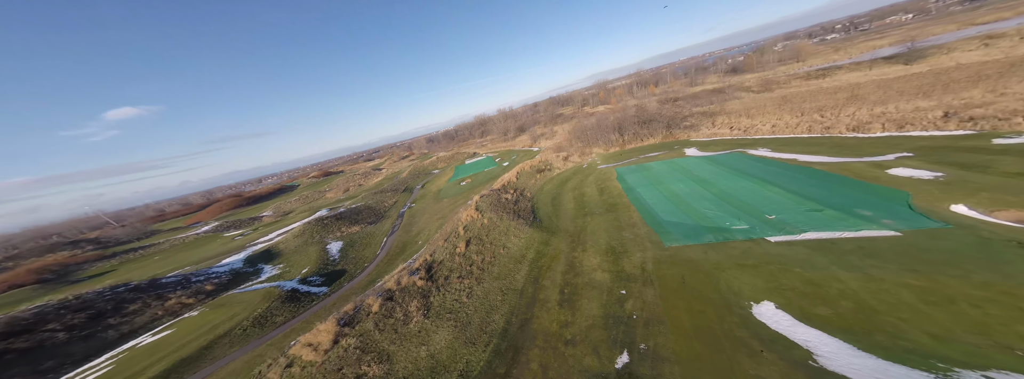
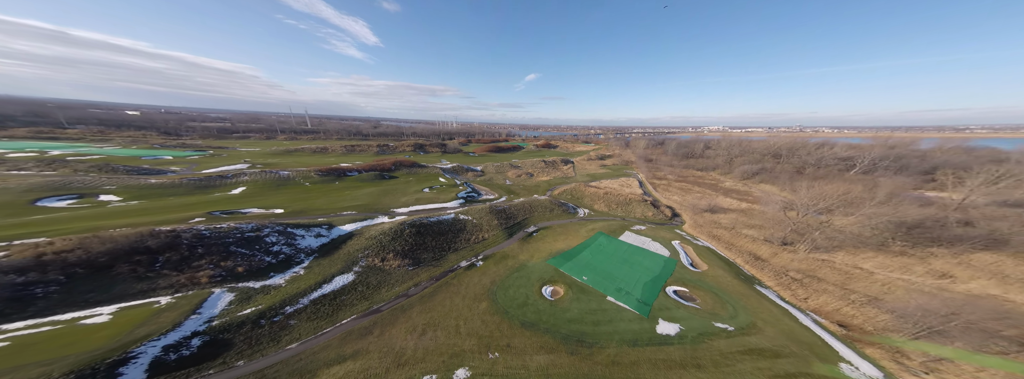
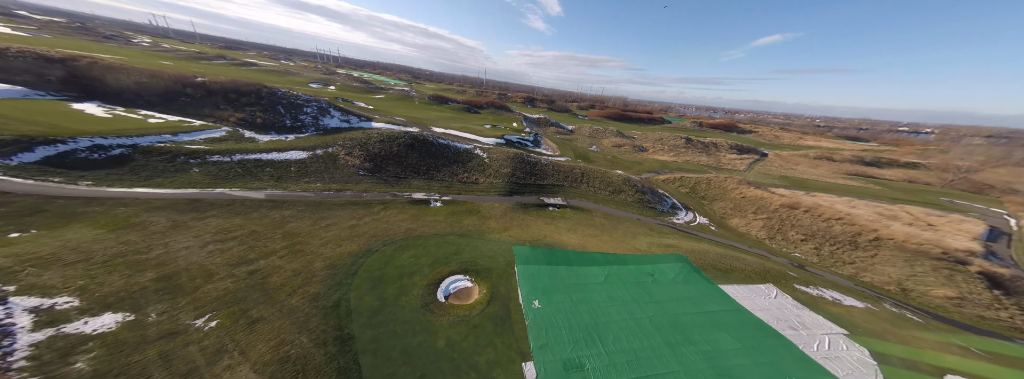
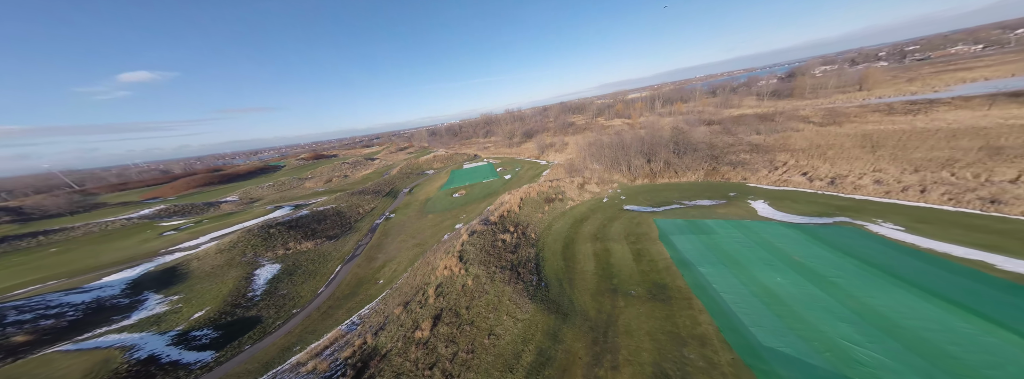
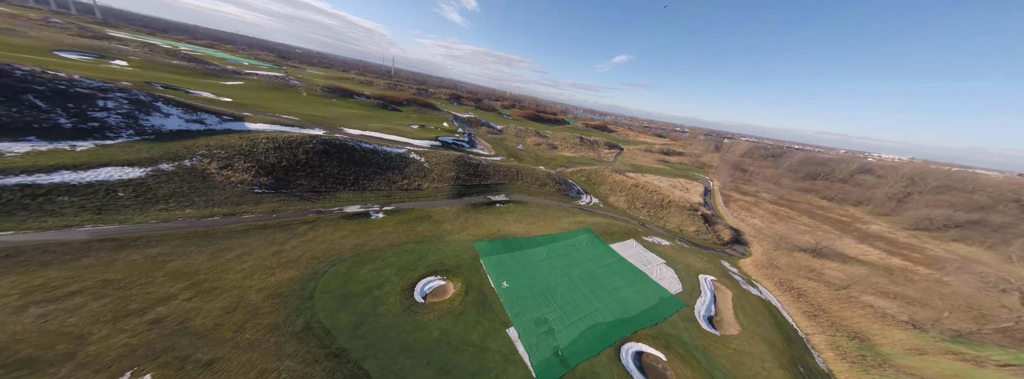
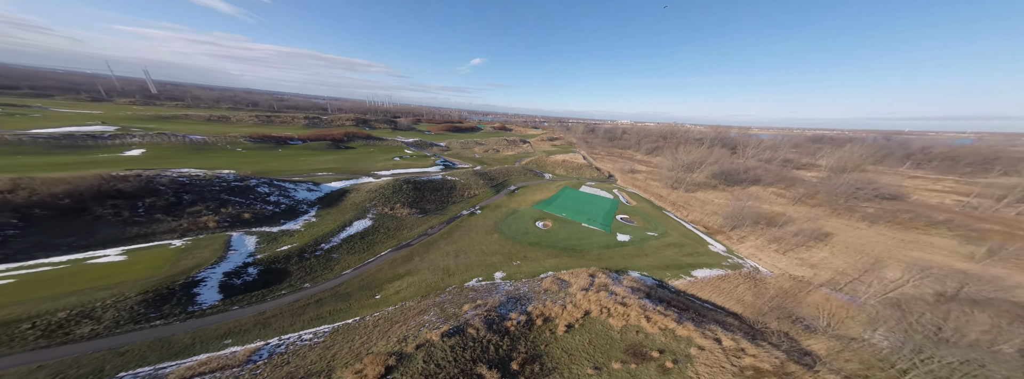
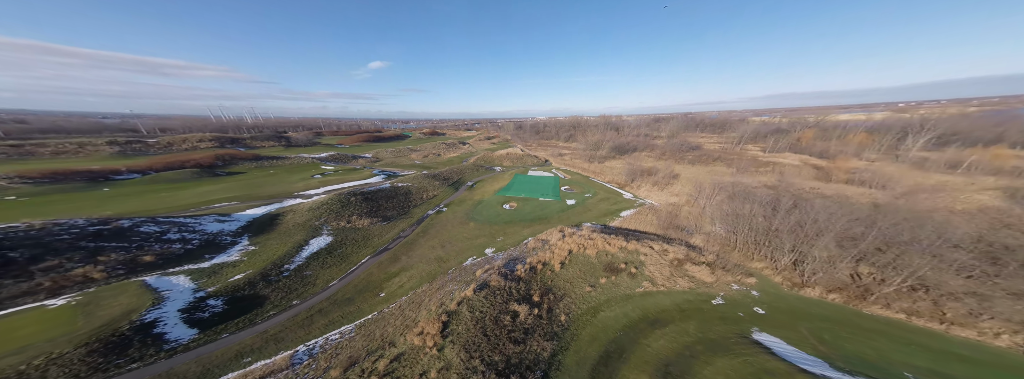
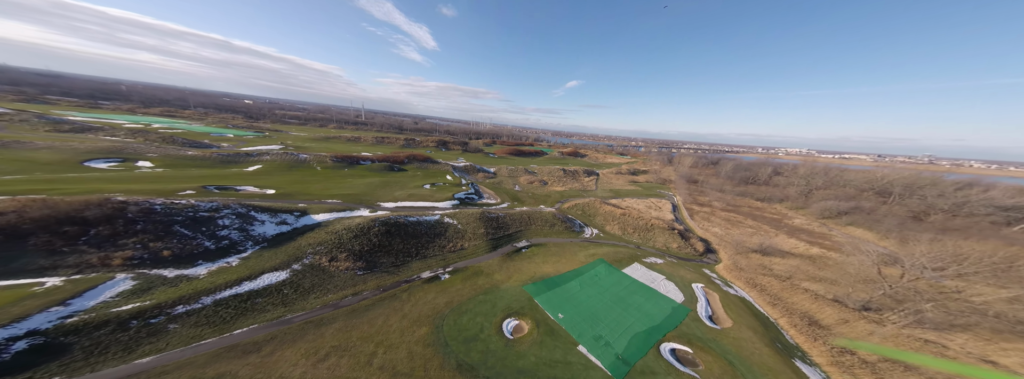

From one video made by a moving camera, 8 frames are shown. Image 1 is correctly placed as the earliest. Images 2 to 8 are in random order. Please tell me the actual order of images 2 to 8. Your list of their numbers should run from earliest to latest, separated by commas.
4, 7, 6, 2, 8, 5, 3
